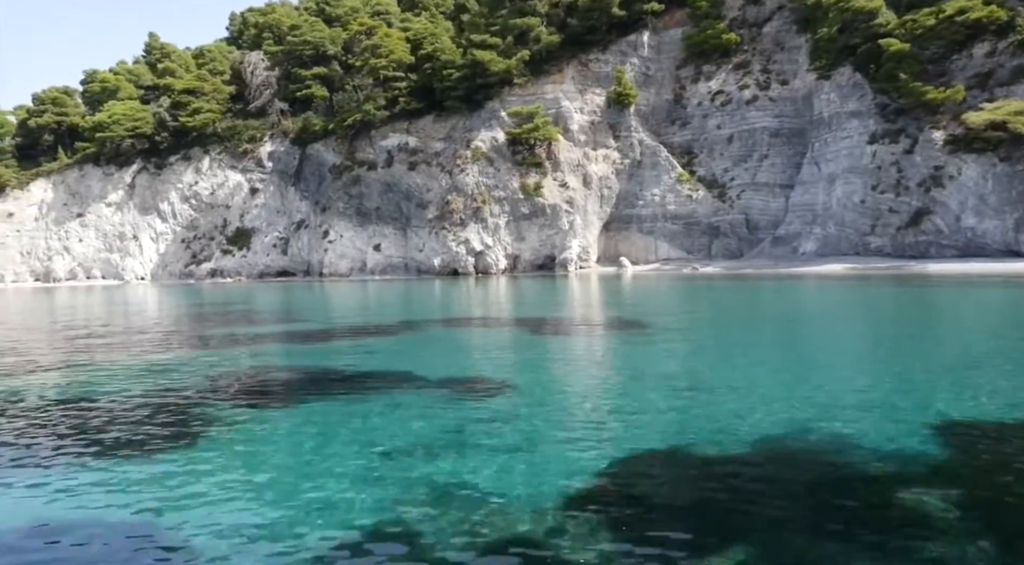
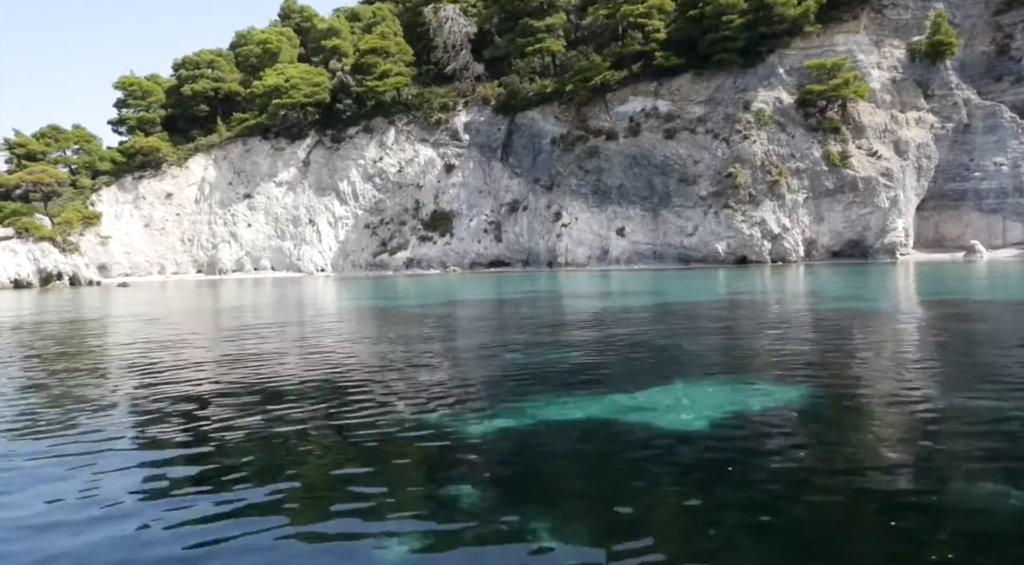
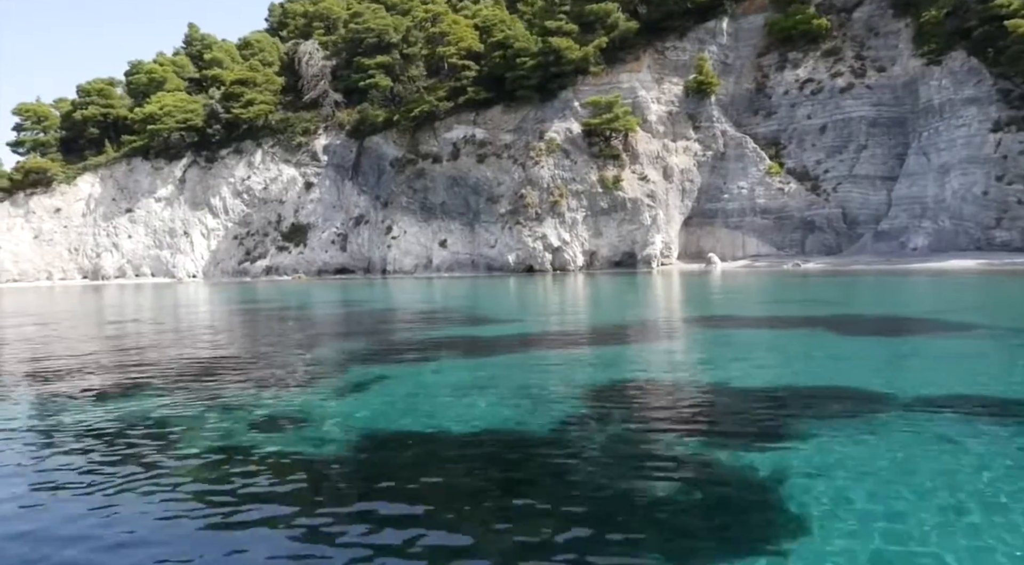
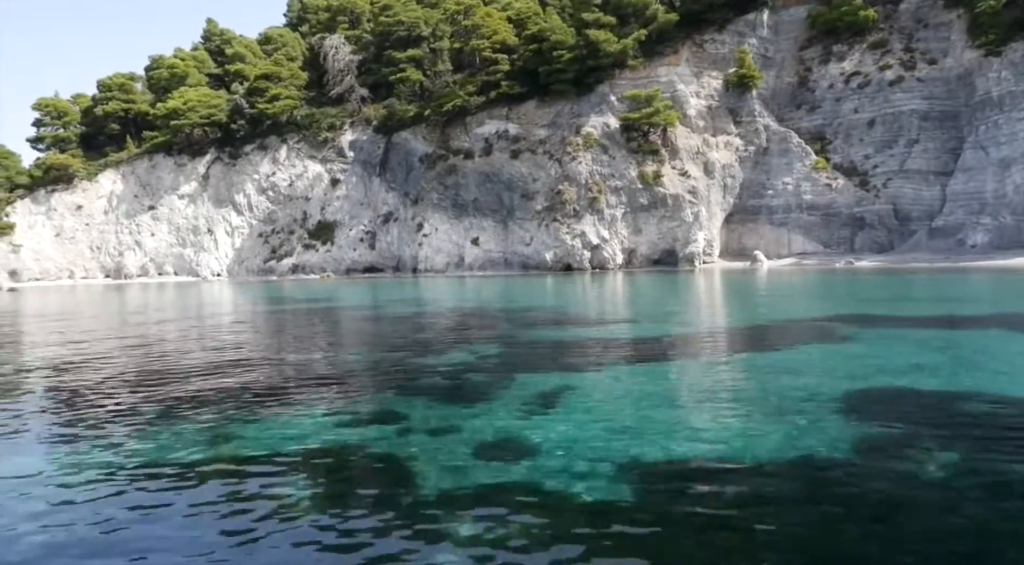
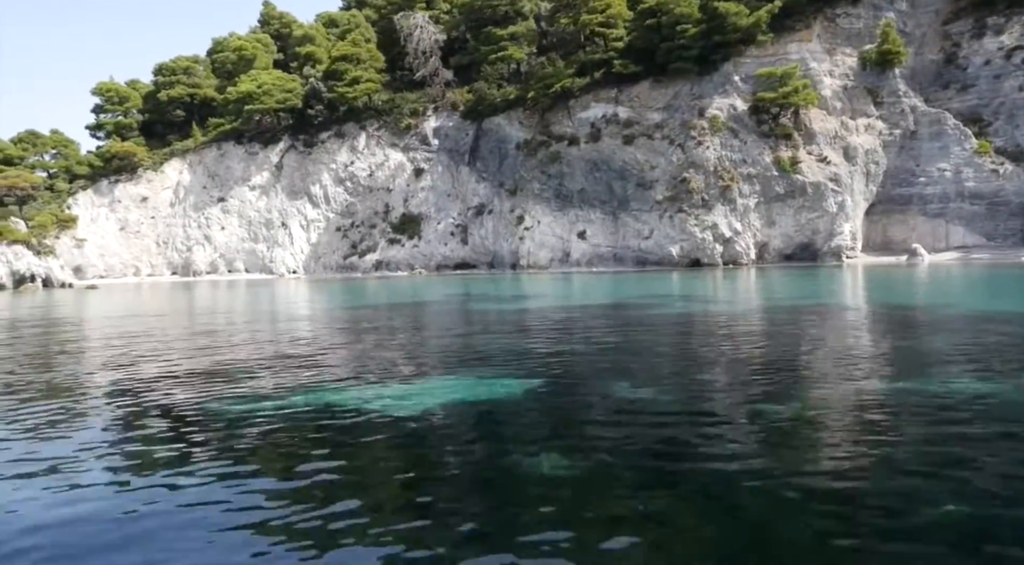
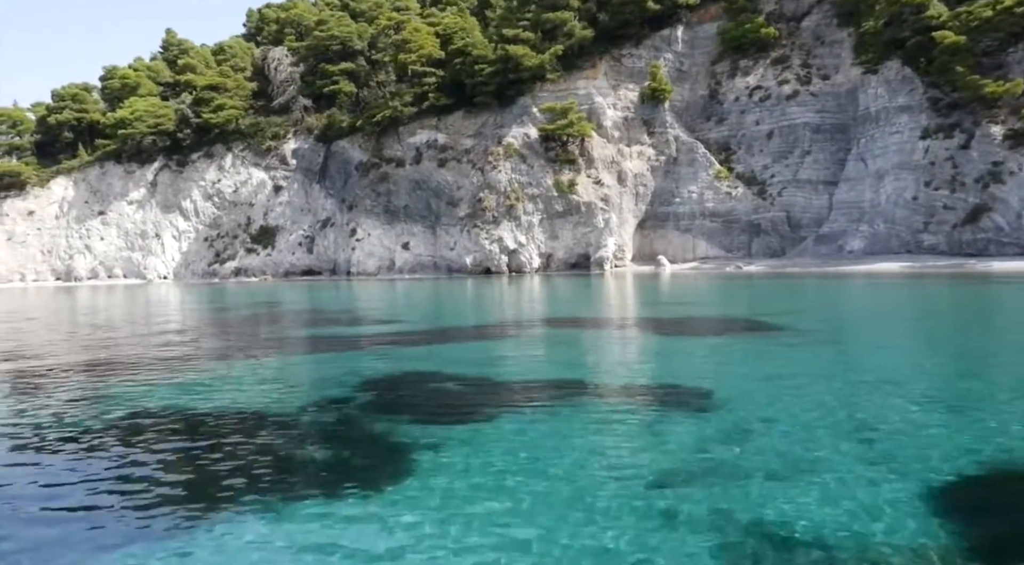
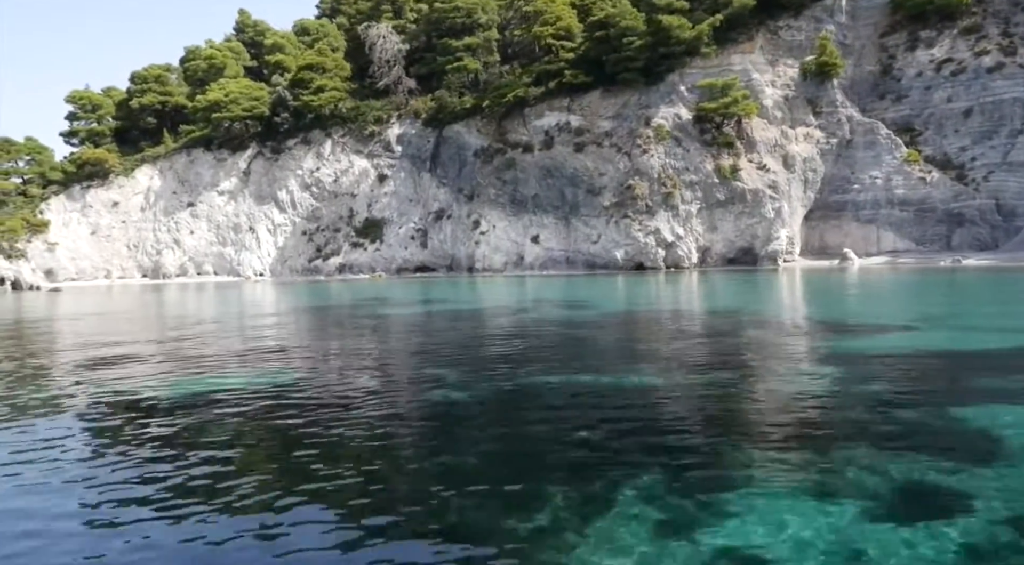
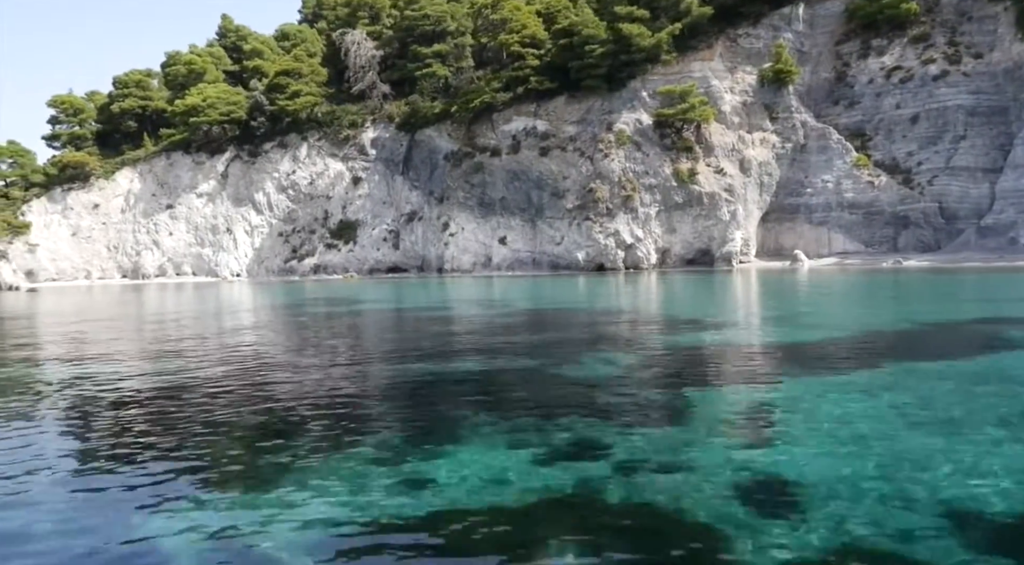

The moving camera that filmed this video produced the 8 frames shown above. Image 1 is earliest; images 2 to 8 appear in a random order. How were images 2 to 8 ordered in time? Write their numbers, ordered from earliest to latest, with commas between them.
6, 3, 4, 8, 7, 5, 2
